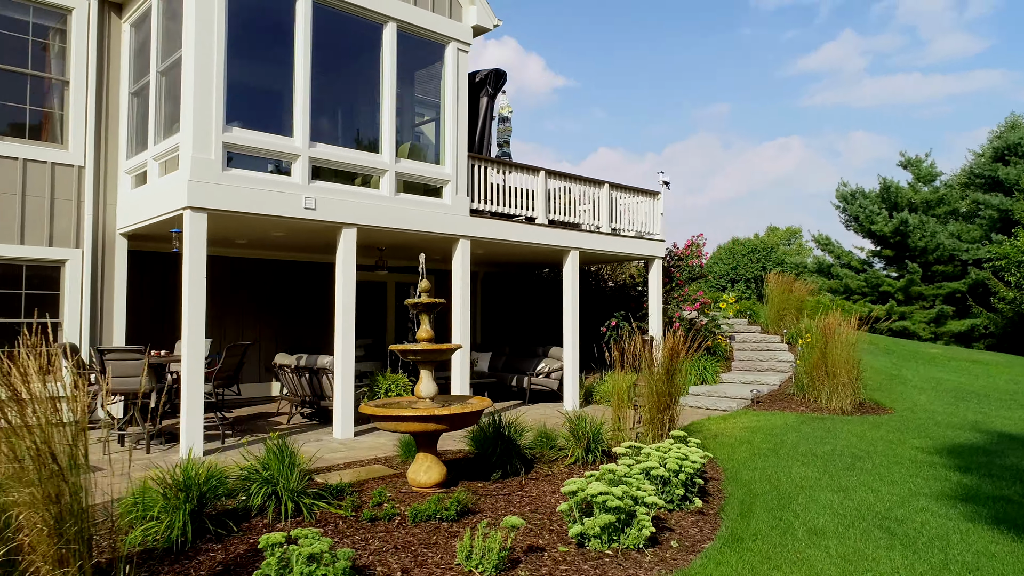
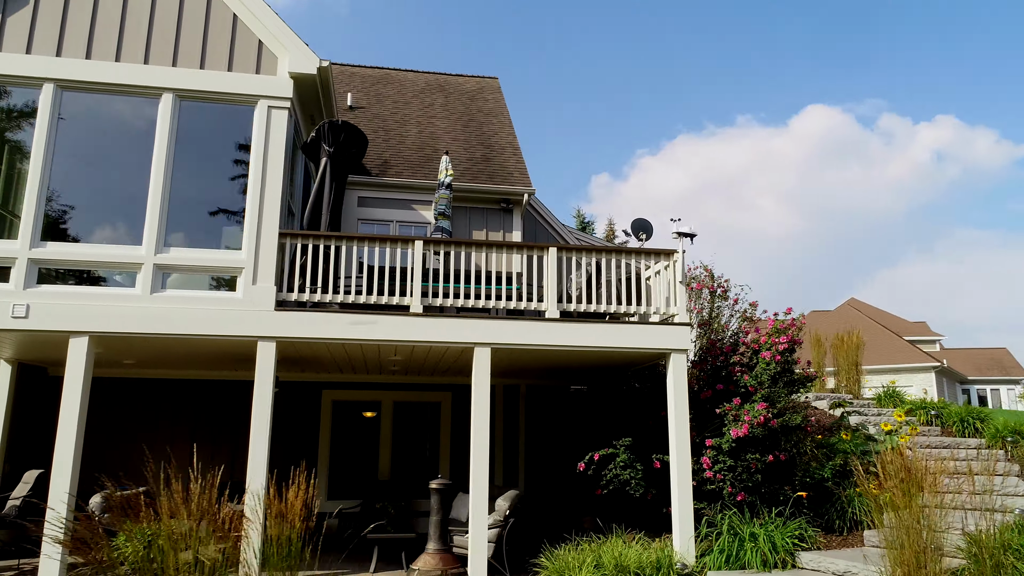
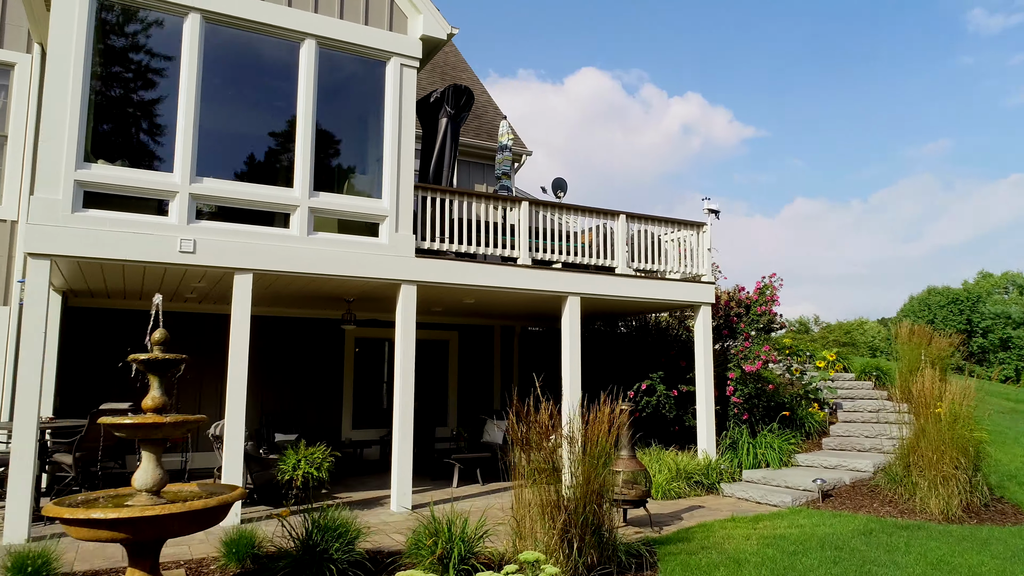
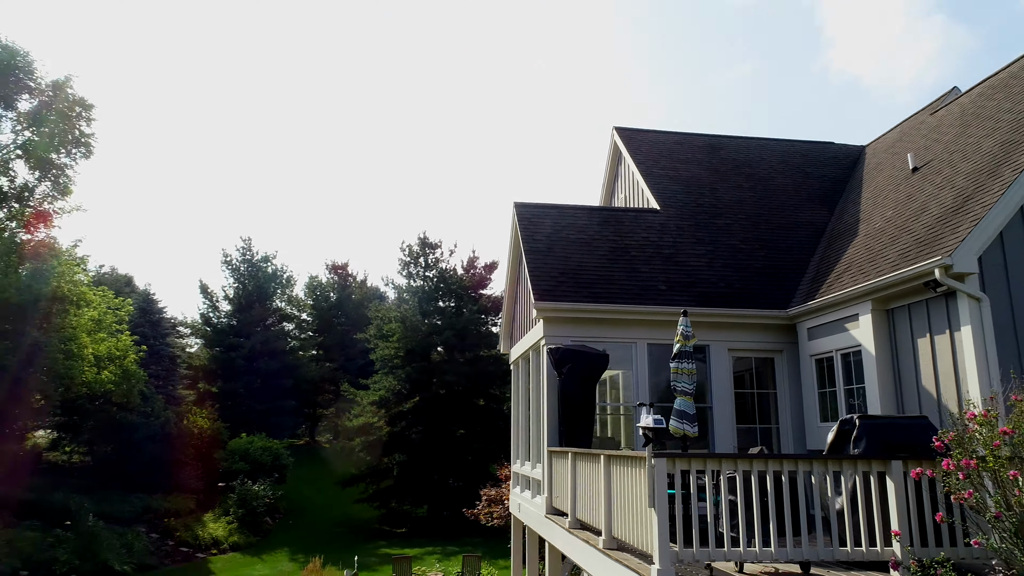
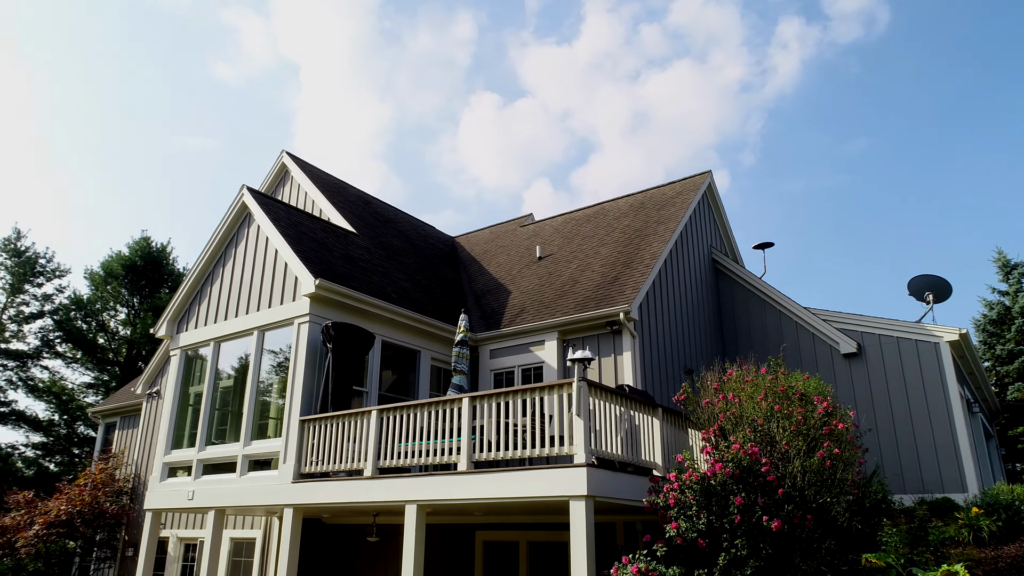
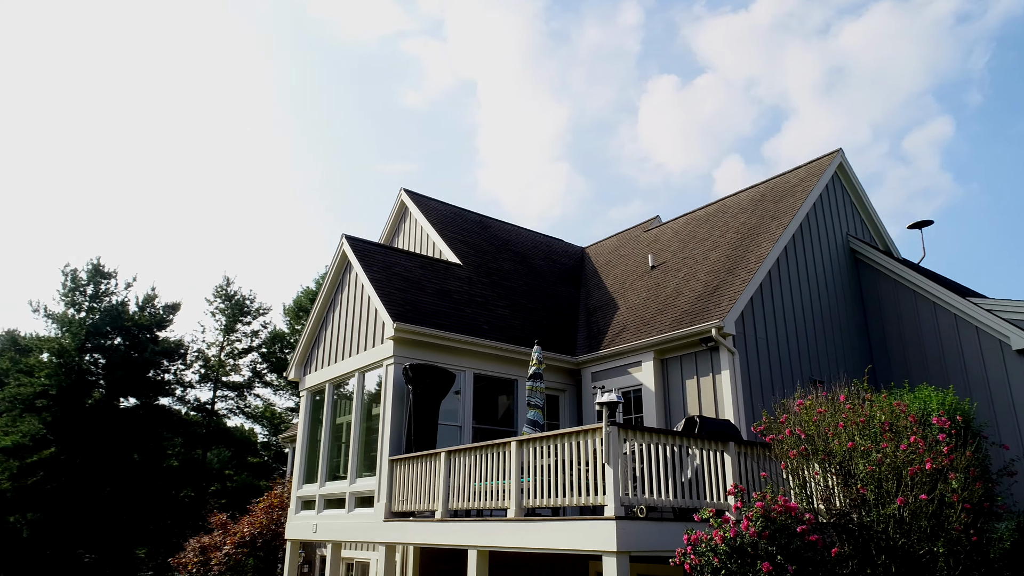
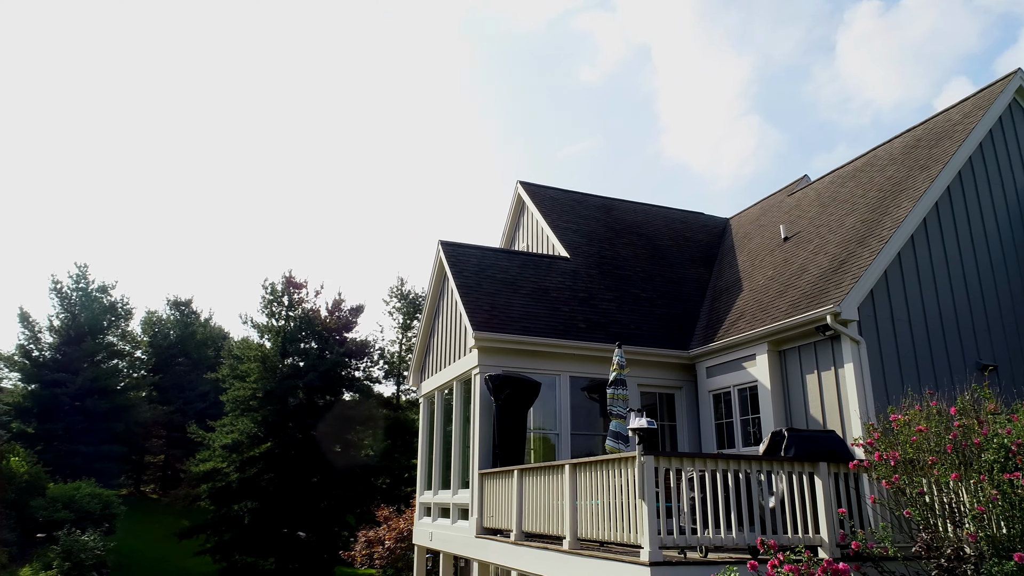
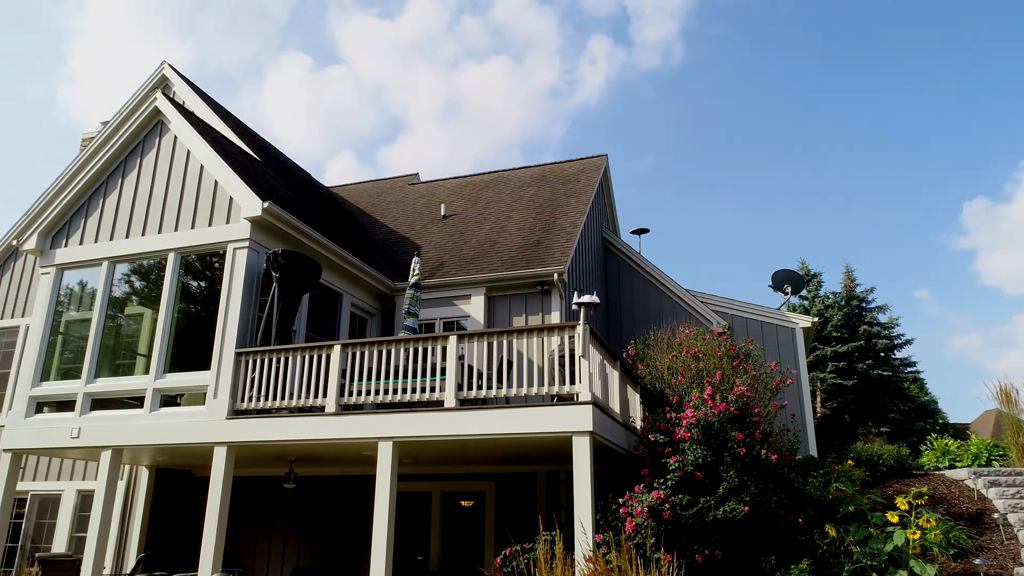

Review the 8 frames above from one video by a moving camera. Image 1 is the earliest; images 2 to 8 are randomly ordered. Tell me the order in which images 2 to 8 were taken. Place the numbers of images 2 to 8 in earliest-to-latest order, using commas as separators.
3, 2, 8, 5, 6, 7, 4
